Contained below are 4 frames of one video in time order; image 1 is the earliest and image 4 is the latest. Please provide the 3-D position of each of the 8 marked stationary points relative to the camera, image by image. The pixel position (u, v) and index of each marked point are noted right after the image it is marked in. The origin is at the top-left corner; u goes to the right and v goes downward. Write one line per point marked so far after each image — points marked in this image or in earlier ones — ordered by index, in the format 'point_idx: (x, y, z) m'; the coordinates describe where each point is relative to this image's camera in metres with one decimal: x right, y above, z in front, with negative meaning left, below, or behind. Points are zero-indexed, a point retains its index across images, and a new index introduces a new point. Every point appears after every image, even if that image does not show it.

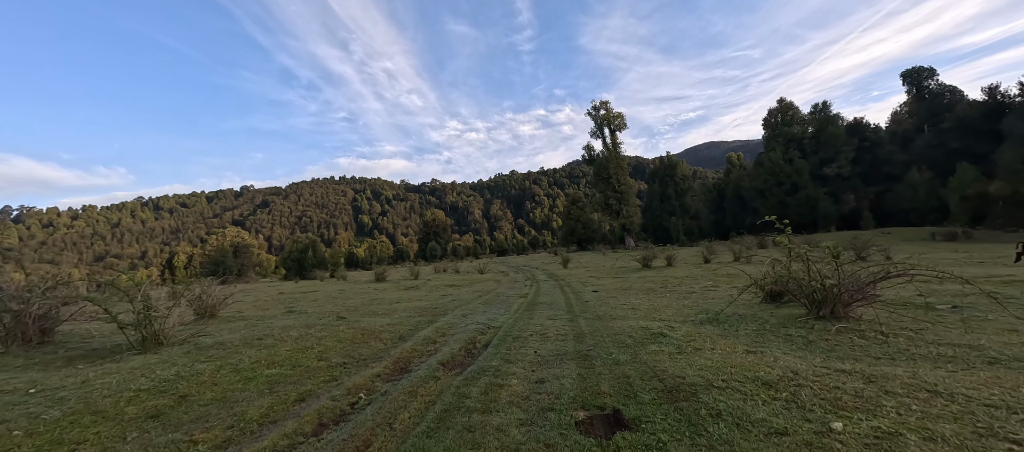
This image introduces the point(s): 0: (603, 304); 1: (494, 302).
0: (+2.3, -2.0, +9.0) m
1: (-0.5, -2.2, +10.2) m
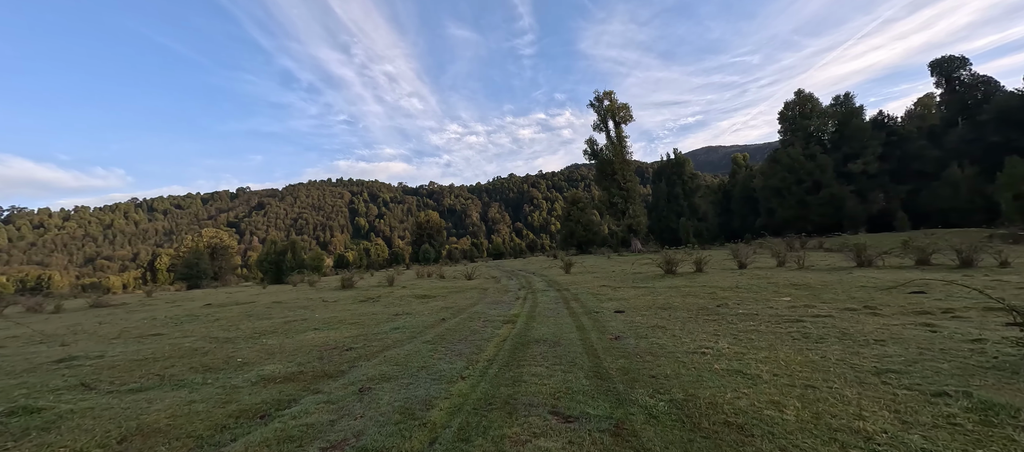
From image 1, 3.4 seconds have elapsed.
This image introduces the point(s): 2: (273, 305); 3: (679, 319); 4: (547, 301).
0: (+1.9, -1.6, +4.8) m
1: (-0.9, -1.8, +5.9) m
2: (-9.2, -3.0, +13.7) m
3: (+3.3, -1.8, +6.9) m
4: (+1.0, -2.3, +10.9) m
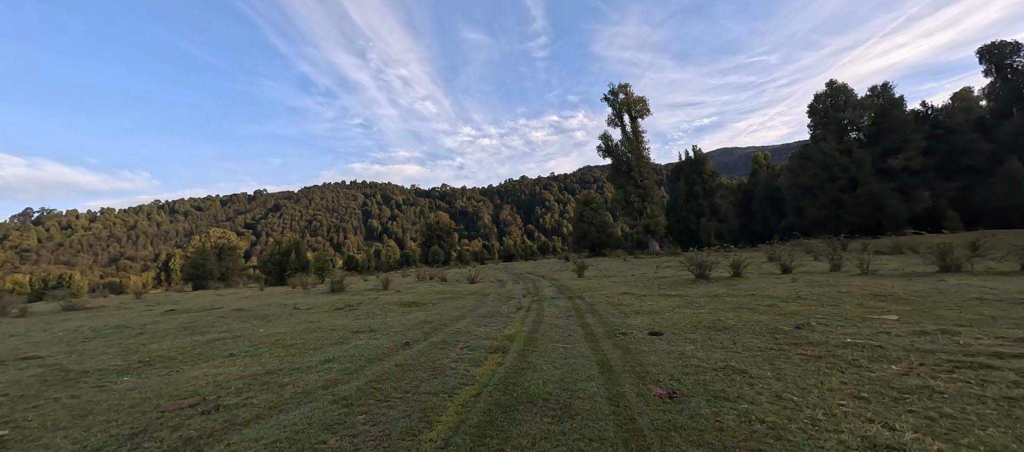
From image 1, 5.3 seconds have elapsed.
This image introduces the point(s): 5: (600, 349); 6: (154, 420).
0: (+1.6, -1.4, +2.4) m
1: (-1.1, -1.6, +3.7) m
2: (-9.2, -2.8, +11.7) m
3: (+3.1, -1.6, +4.5) m
4: (+1.0, -2.1, +8.6) m
5: (+1.3, -1.7, +5.1) m
6: (-3.0, -1.6, +3.1) m
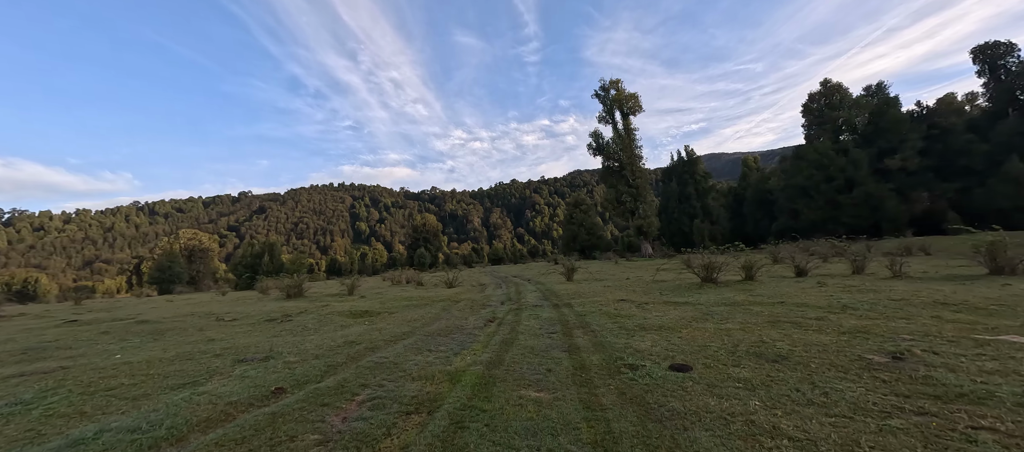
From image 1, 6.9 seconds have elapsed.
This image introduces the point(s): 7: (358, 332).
0: (+1.2, -1.1, +0.3) m
1: (-1.6, -1.3, +1.5) m
2: (-9.9, -2.6, +9.3) m
3: (+2.6, -1.3, +2.4) m
4: (+0.4, -1.9, +6.4) m
5: (+0.7, -1.5, +3.0) m
6: (-3.5, -1.3, +0.8) m
7: (-2.8, -2.0, +6.8) m
